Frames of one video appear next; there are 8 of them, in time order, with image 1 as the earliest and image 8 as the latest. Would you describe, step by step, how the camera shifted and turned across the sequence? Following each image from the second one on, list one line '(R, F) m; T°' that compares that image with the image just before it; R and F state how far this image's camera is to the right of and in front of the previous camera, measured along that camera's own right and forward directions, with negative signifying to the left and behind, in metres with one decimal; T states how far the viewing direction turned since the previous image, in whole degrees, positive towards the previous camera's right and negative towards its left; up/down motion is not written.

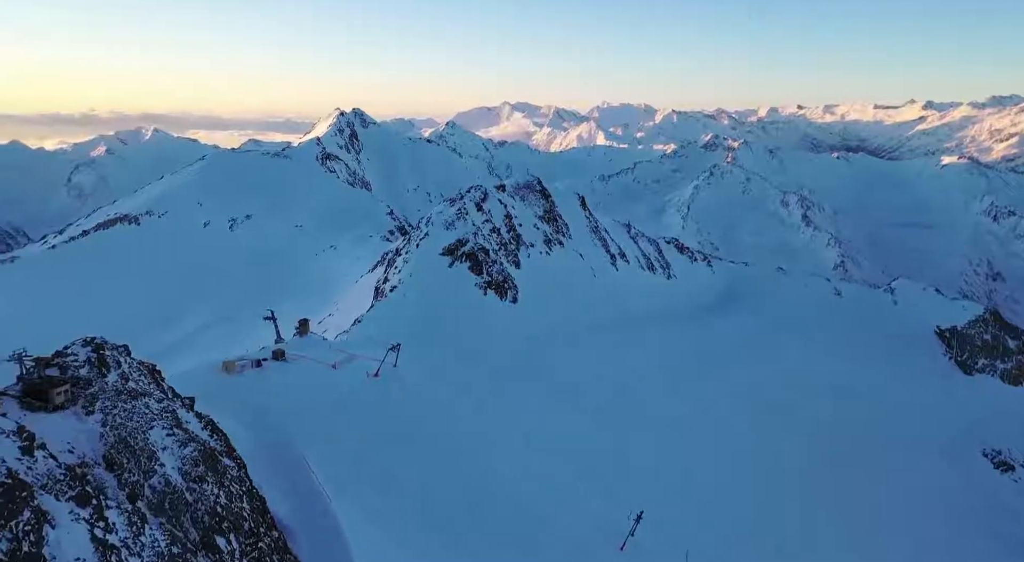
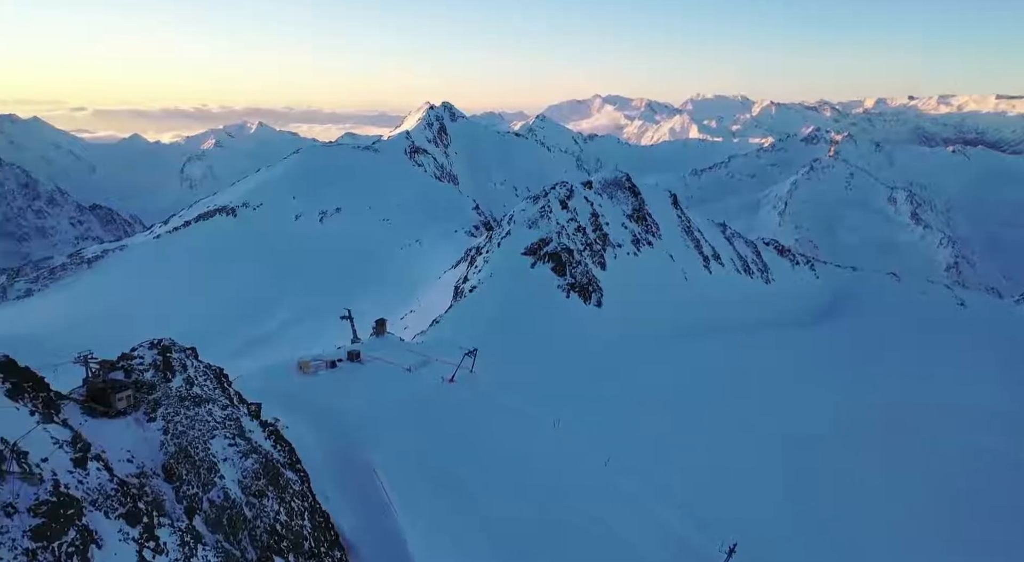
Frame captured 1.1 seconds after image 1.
(0.0, +2.2) m; -7°
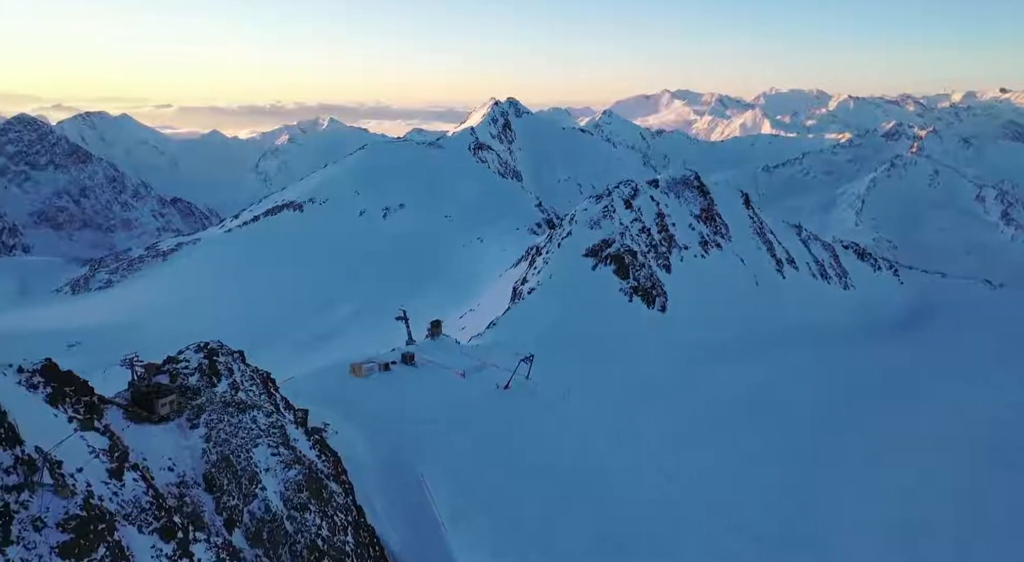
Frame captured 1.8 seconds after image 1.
(+0.1, +1.5) m; -5°
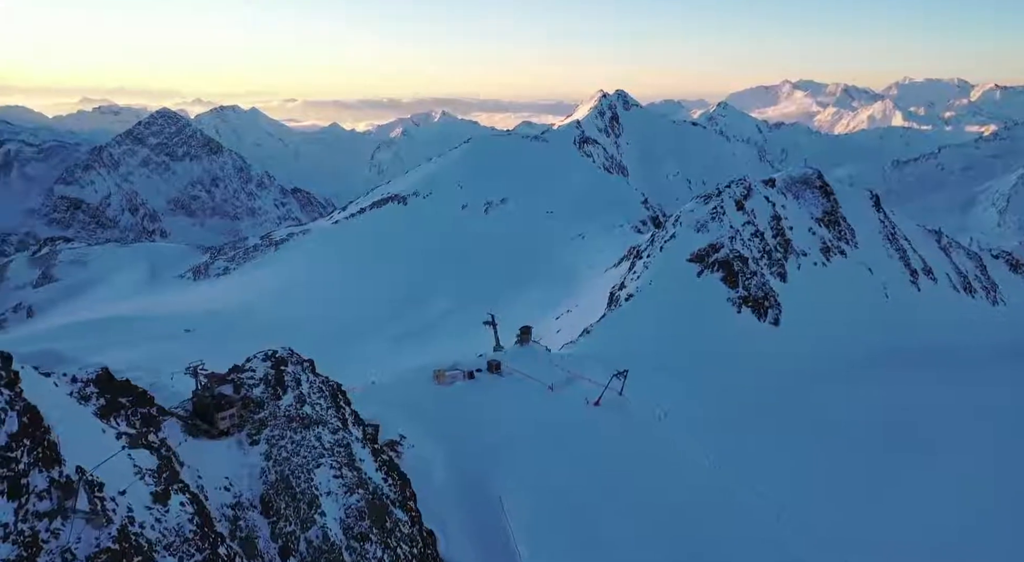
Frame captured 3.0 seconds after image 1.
(+0.3, +2.4) m; -9°
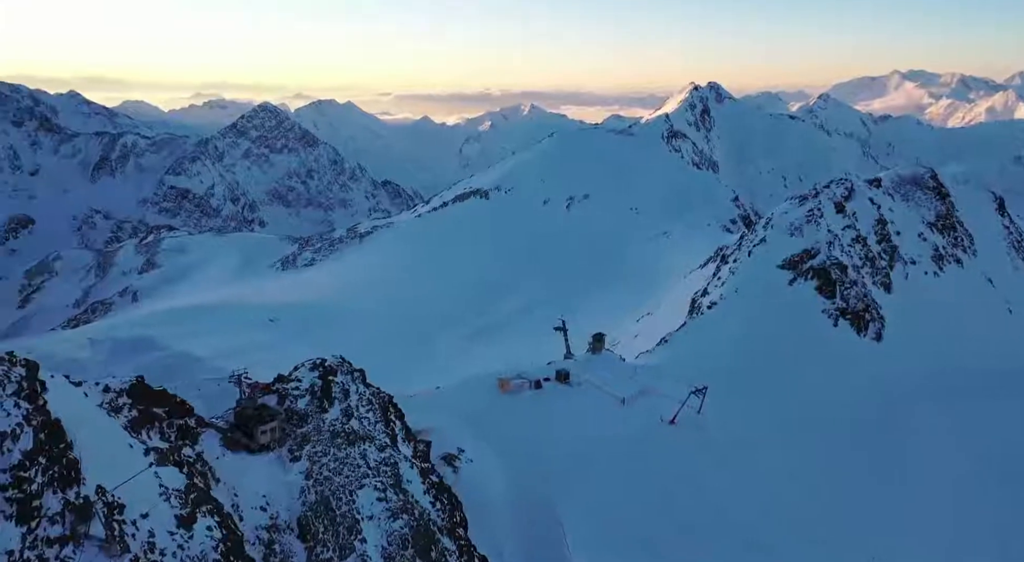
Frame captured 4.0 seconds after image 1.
(+0.5, +1.9) m; -7°
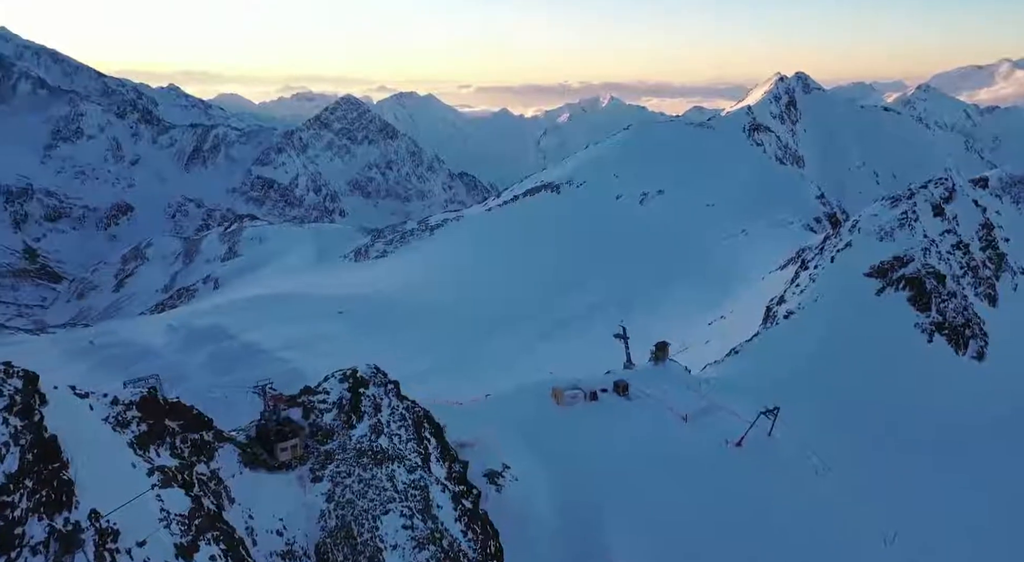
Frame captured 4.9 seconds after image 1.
(+0.7, +1.8) m; -6°
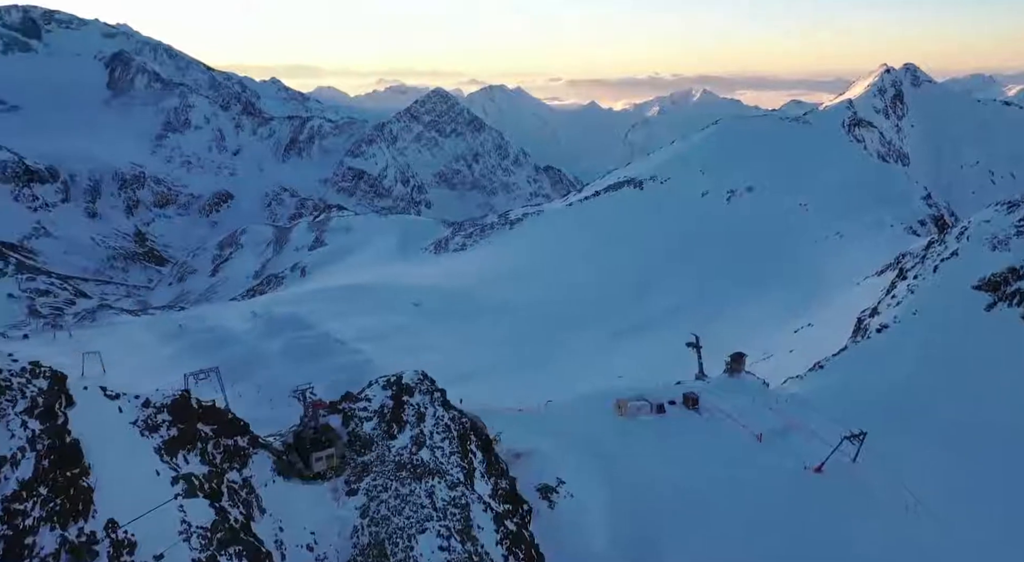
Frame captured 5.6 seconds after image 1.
(+0.6, +1.3) m; -7°
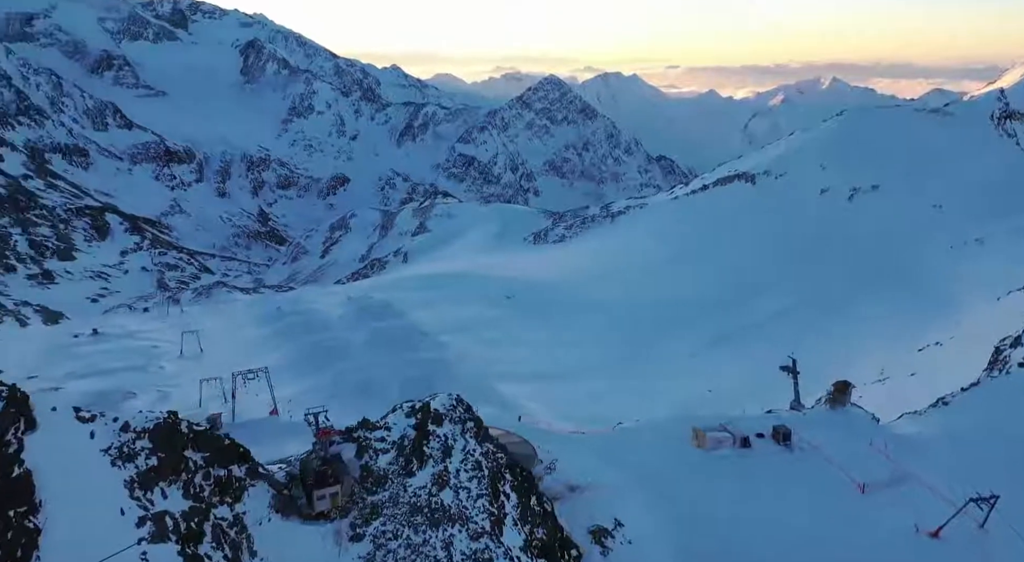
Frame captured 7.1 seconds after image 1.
(+1.2, +2.6) m; -9°
